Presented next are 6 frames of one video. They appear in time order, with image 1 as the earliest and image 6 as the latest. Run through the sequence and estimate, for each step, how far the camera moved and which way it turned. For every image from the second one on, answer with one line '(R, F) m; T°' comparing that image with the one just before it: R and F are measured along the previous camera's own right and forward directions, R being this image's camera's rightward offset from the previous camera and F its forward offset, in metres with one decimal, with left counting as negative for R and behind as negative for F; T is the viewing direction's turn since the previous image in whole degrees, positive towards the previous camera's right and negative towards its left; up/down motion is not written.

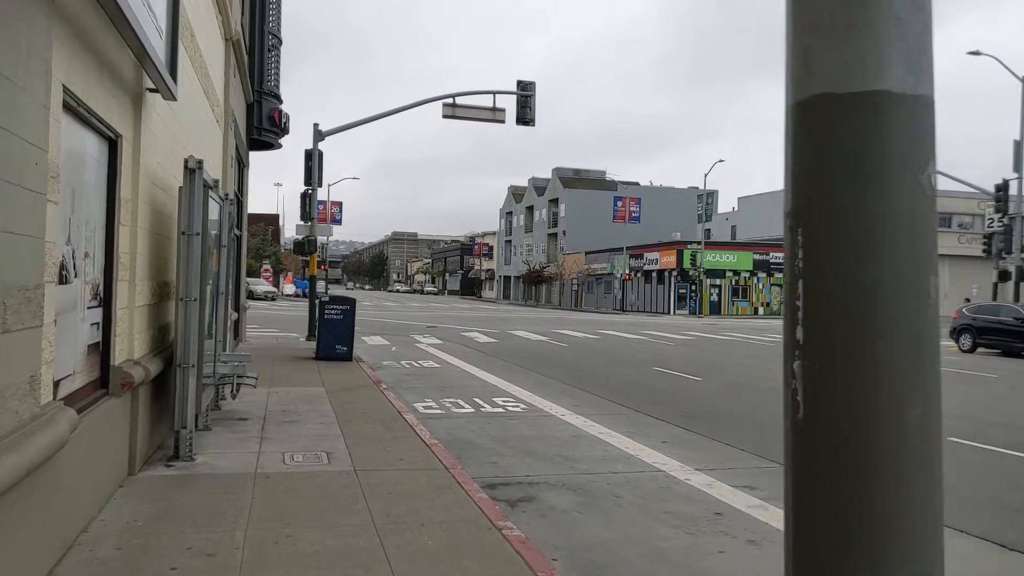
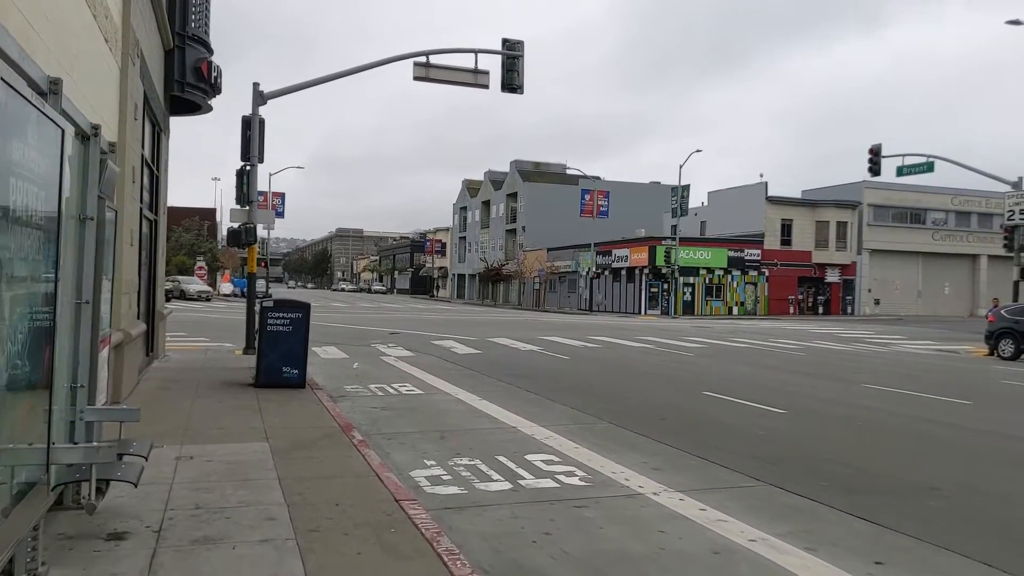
(-0.9, +4.1) m; +4°
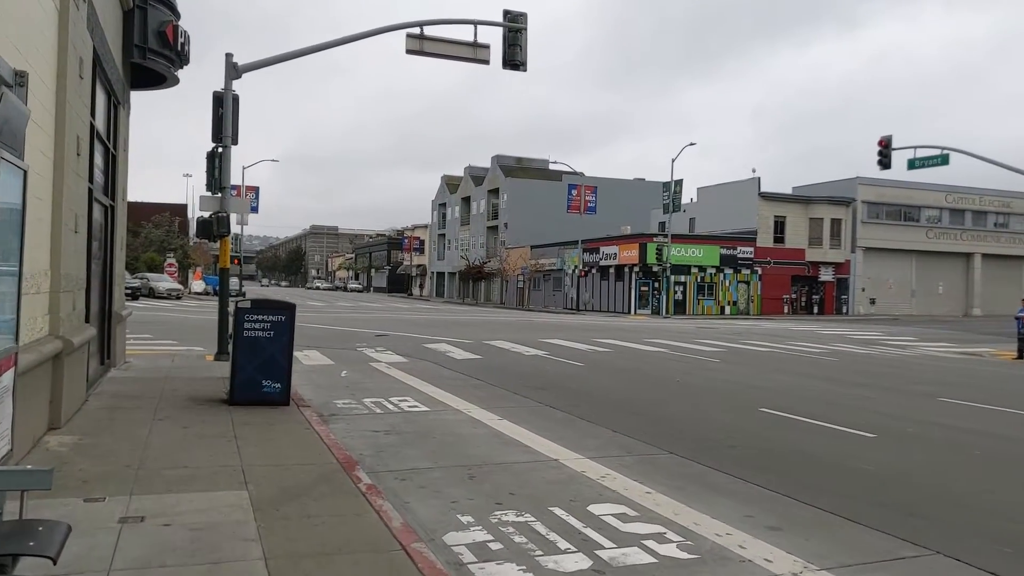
(-0.6, +2.0) m; +2°
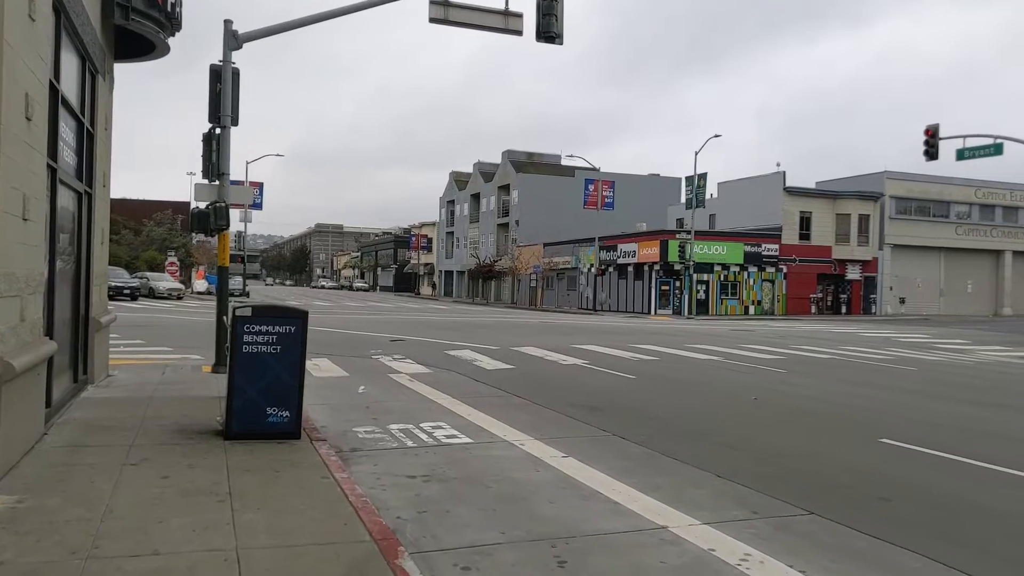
(-0.6, +2.0) m; 0°
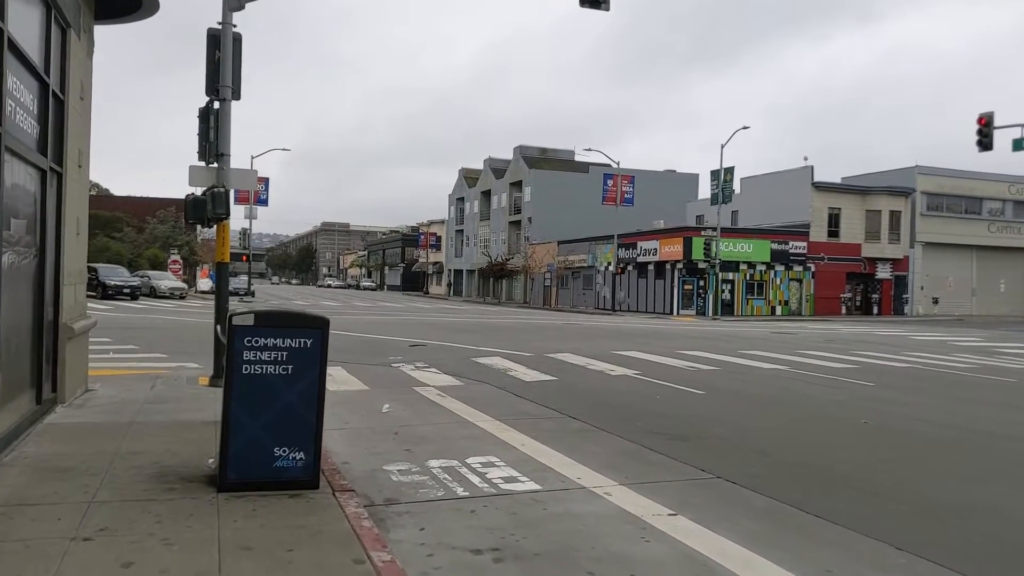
(-0.6, +2.0) m; 0°
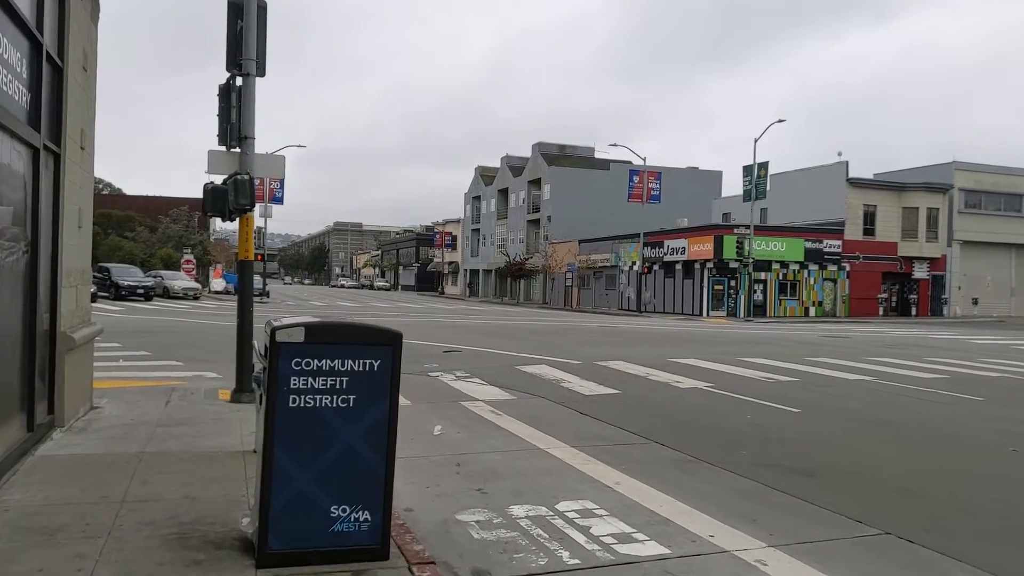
(-0.6, +1.5) m; -1°
